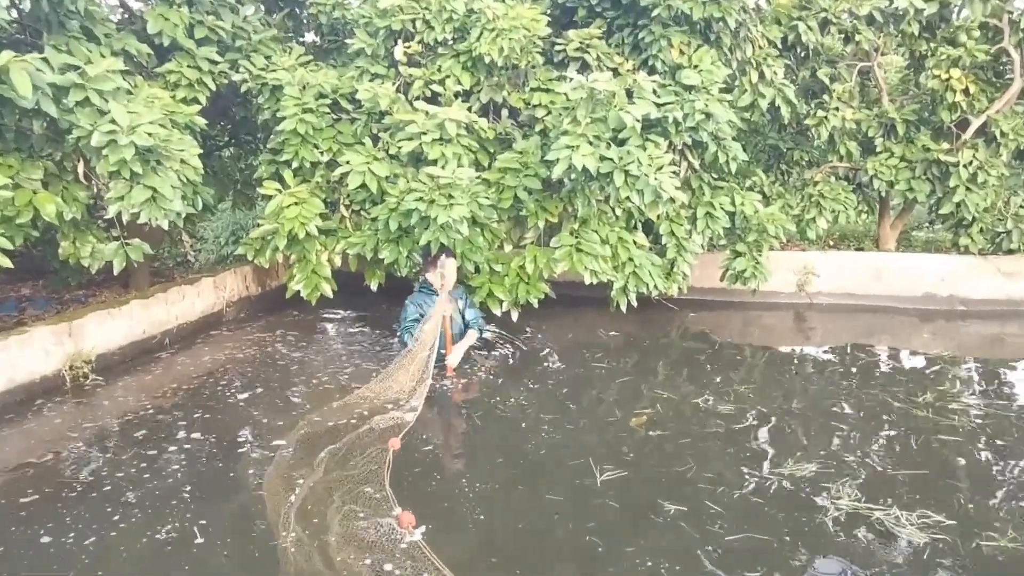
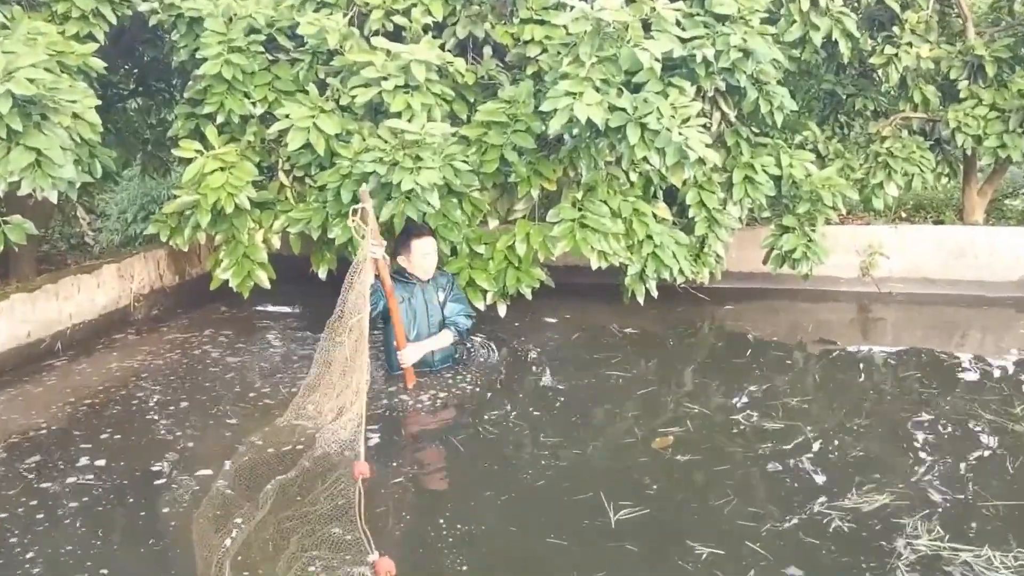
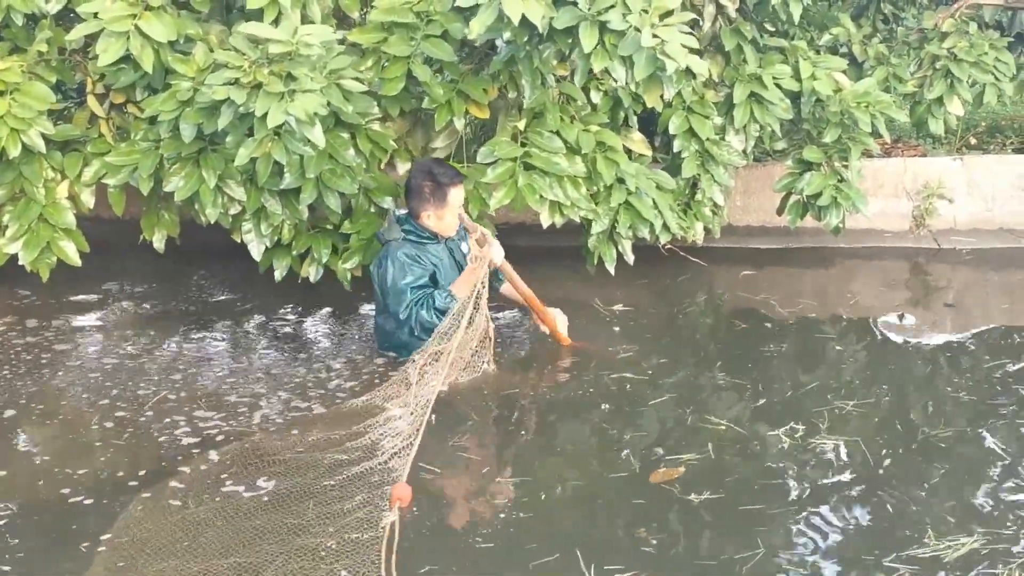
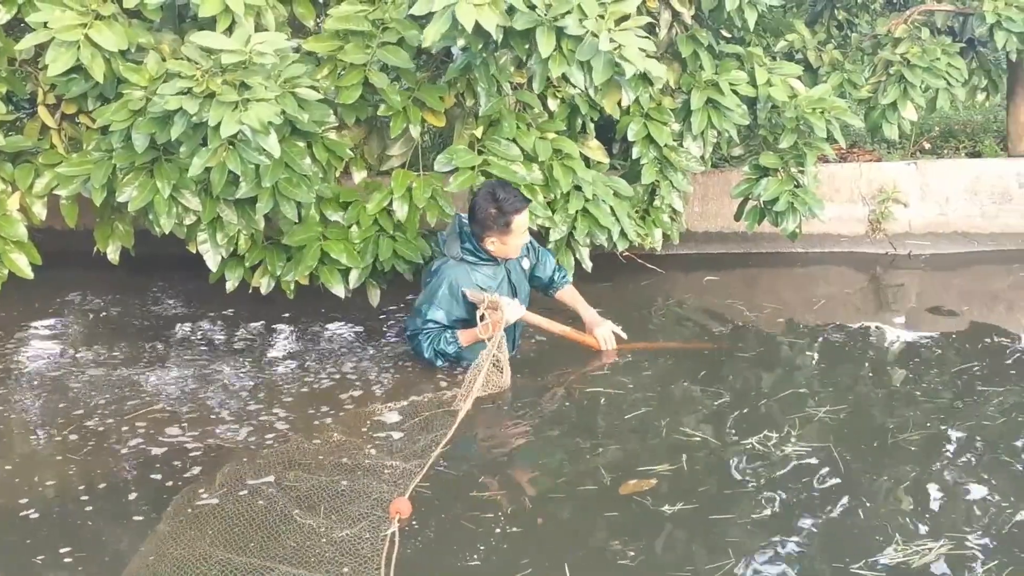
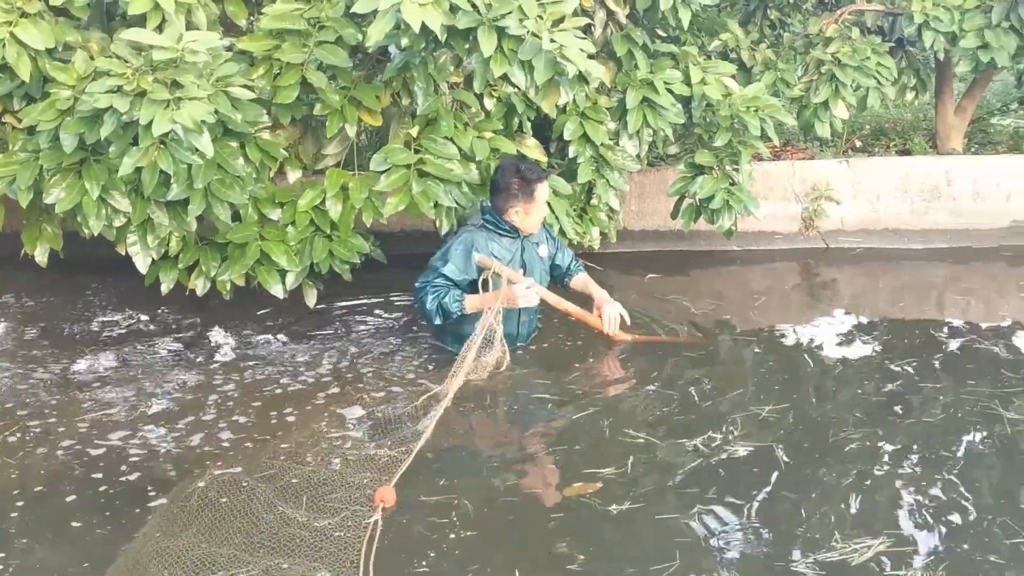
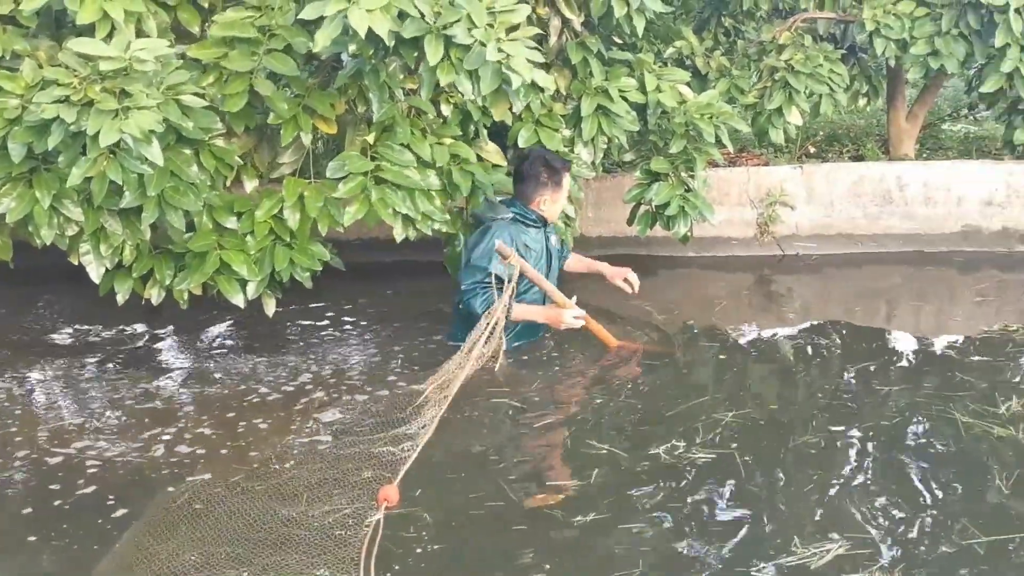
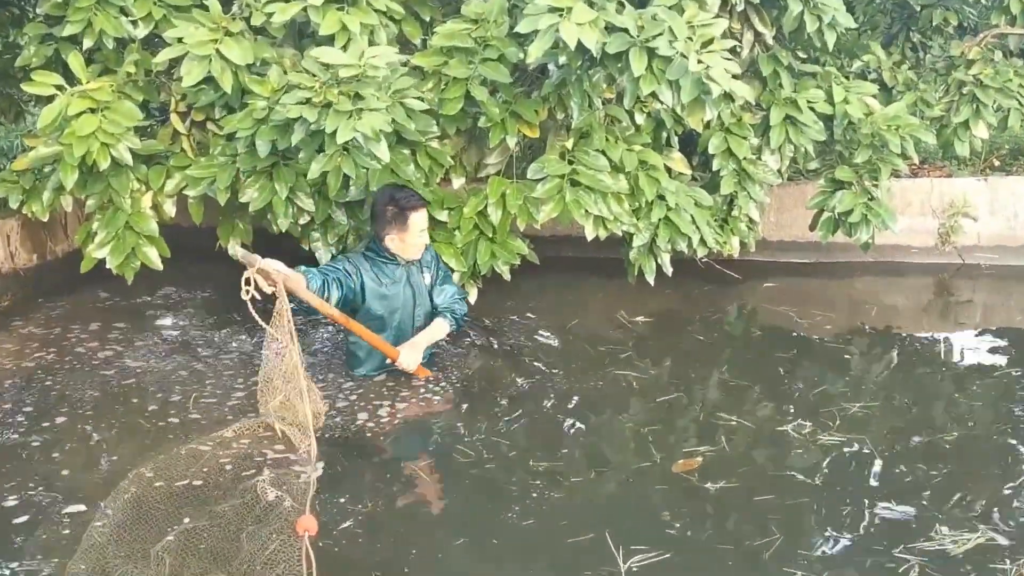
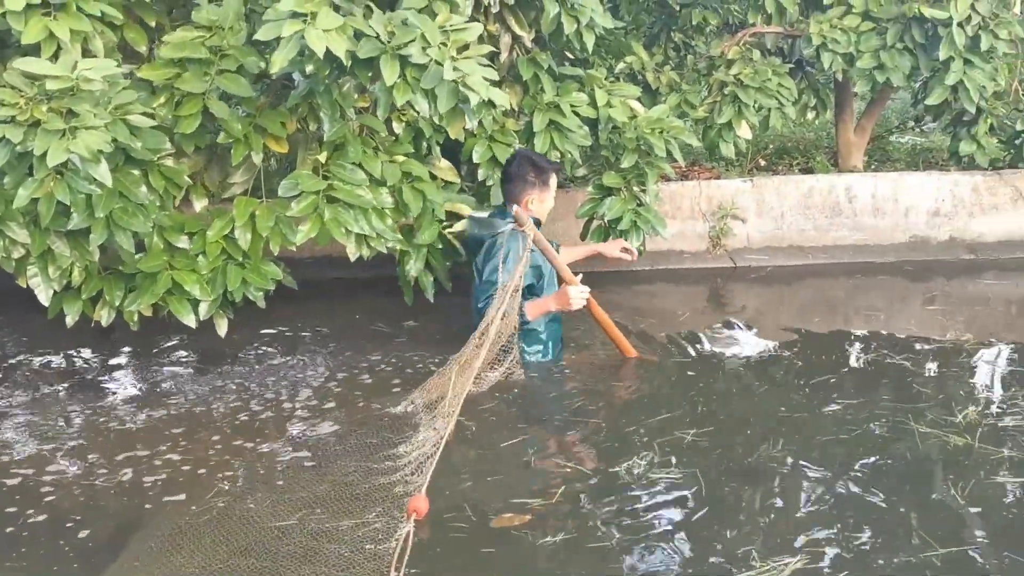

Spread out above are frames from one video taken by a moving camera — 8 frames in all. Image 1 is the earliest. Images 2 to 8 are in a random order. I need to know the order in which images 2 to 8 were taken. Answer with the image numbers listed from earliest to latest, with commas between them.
2, 7, 3, 4, 5, 6, 8
